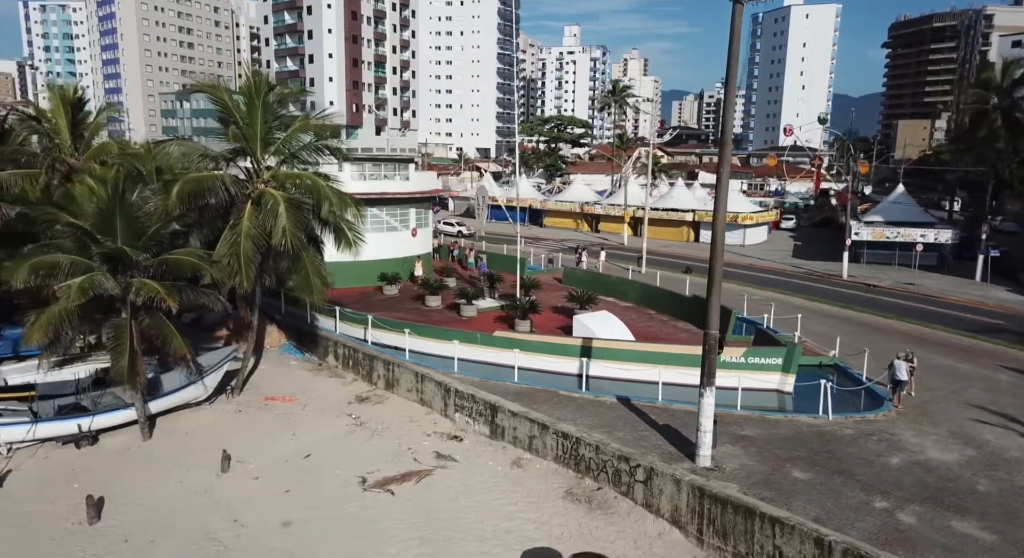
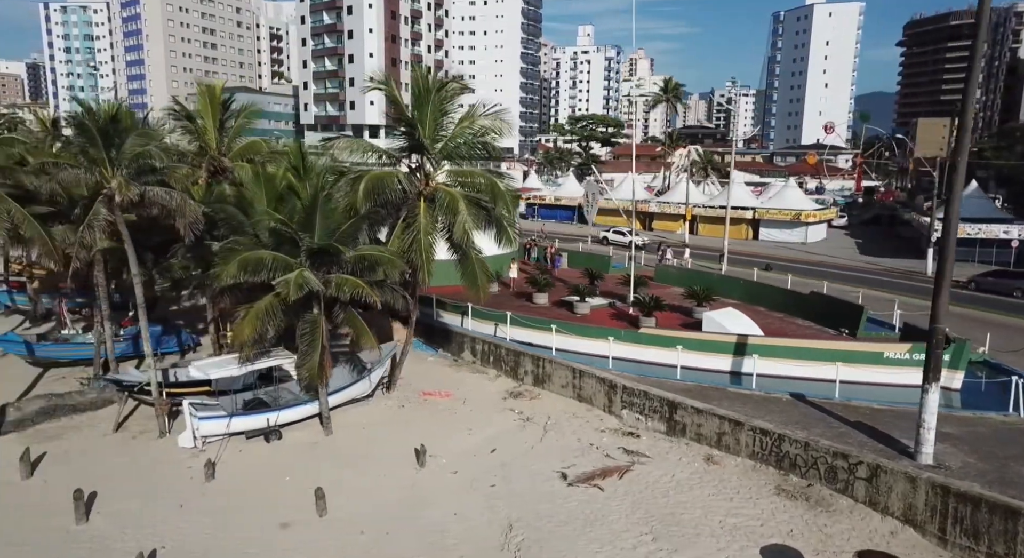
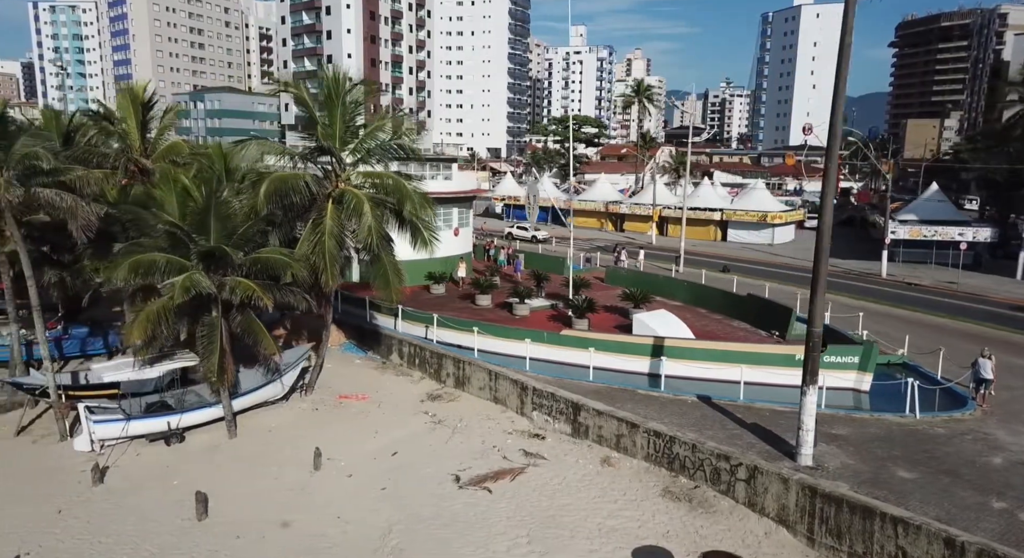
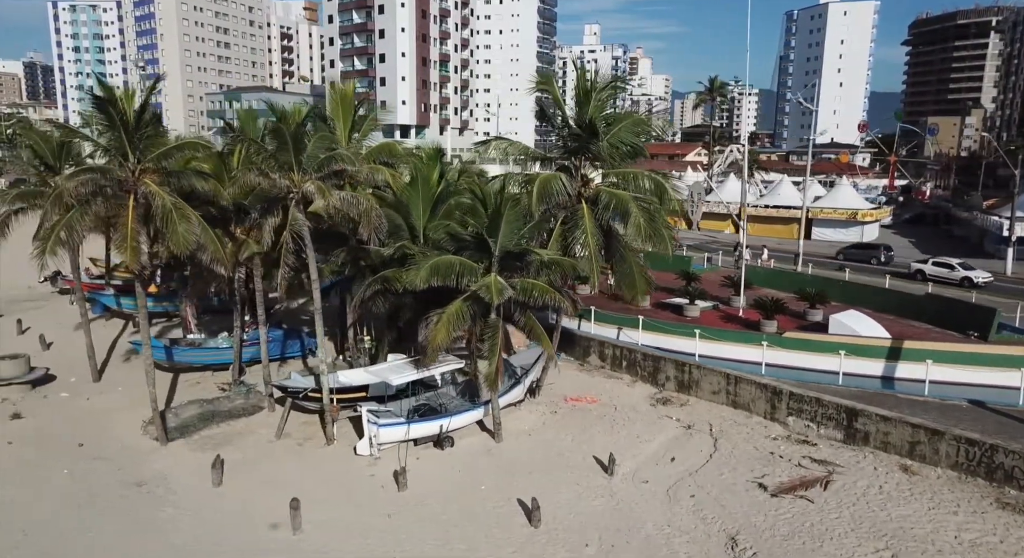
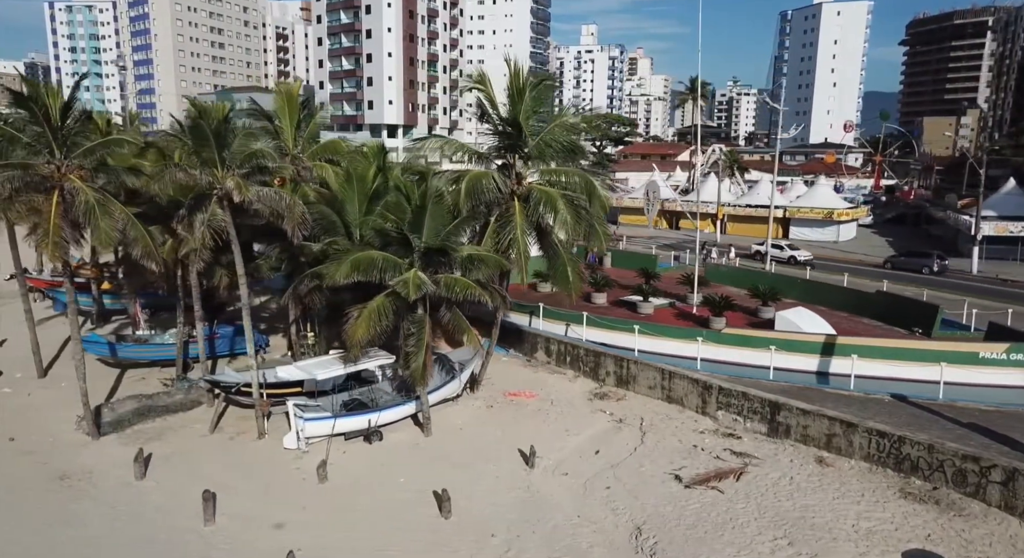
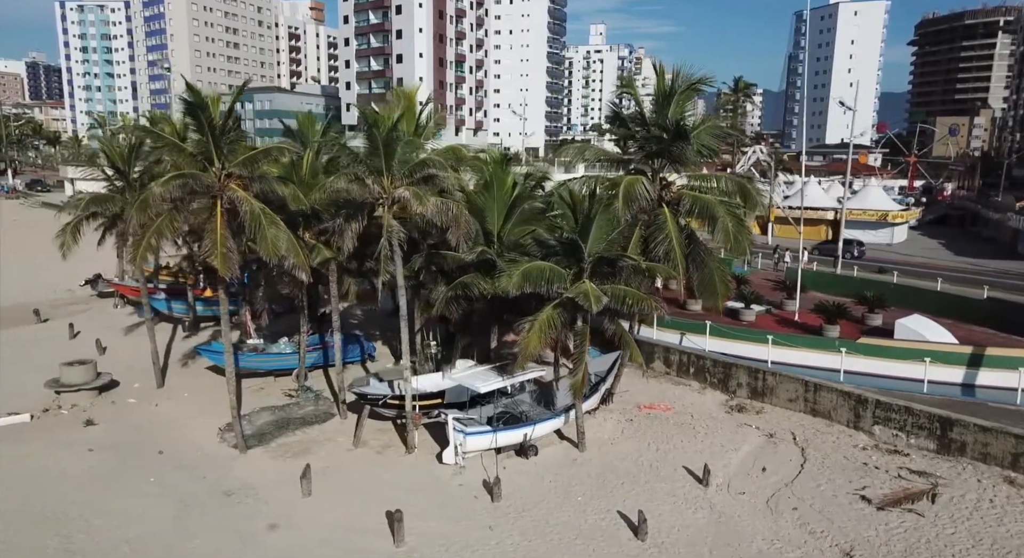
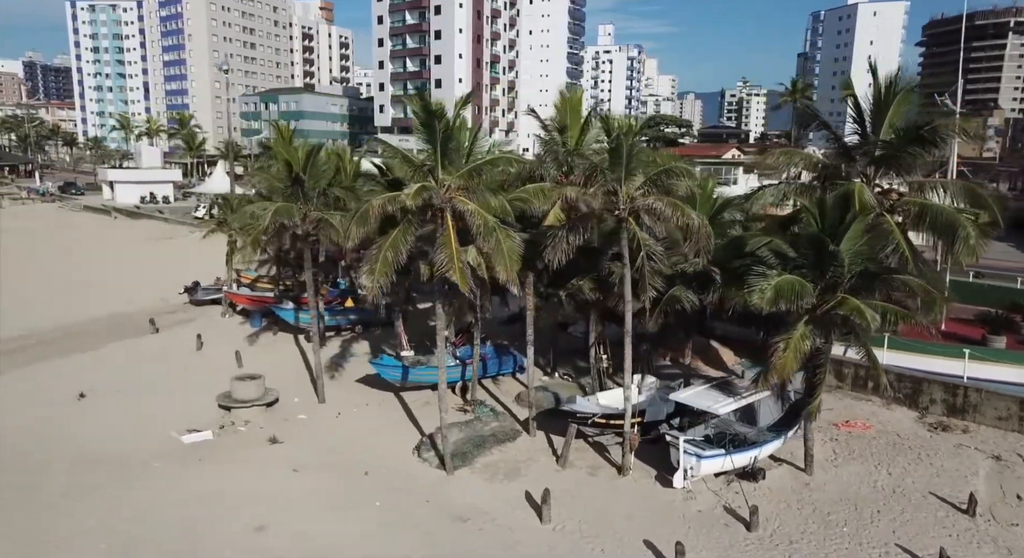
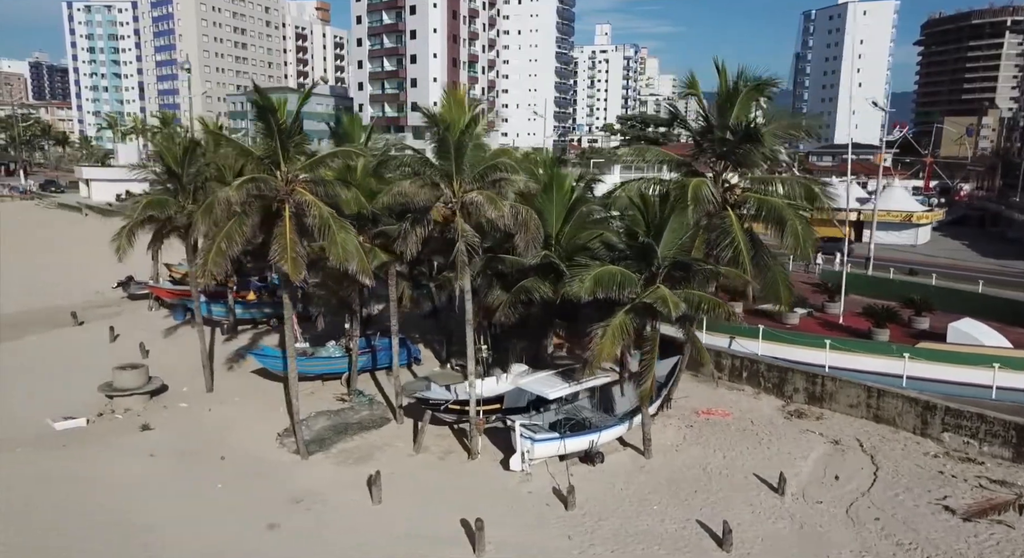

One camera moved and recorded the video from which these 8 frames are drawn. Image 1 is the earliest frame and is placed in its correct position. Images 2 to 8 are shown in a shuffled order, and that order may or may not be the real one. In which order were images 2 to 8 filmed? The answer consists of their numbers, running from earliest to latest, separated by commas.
3, 2, 5, 4, 6, 8, 7
